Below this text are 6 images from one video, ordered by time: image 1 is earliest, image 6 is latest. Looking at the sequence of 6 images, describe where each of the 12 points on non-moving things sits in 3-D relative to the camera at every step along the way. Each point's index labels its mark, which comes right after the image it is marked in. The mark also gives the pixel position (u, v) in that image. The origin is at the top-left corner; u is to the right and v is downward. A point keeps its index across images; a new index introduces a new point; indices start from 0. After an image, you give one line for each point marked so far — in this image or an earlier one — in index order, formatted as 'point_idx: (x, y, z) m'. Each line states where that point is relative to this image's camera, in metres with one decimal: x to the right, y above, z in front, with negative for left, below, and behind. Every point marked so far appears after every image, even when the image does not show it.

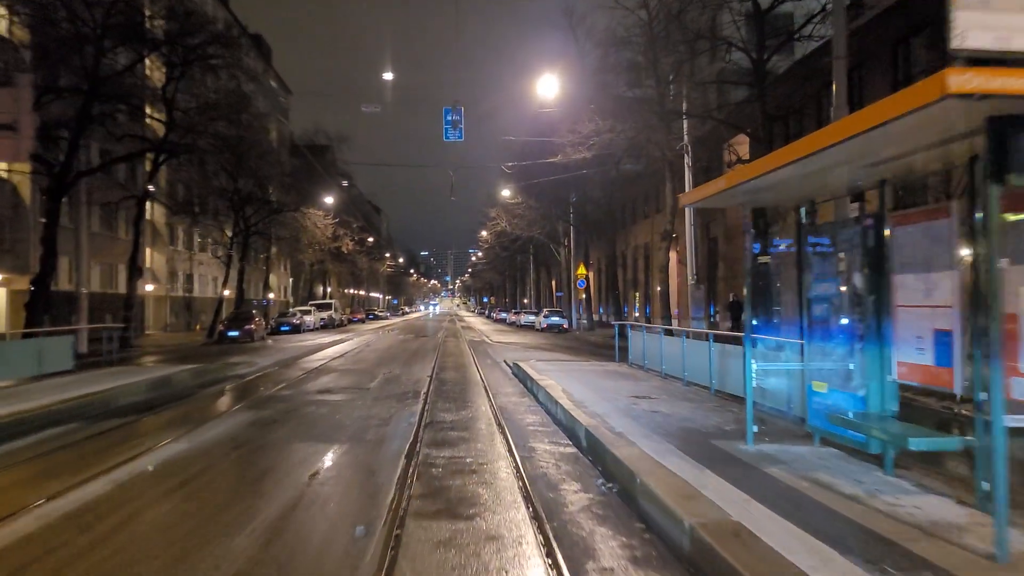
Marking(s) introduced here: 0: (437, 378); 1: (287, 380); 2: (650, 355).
0: (-1.6, -1.9, +16.7) m
1: (-5.2, -2.1, +18.0) m
2: (+2.7, -1.3, +14.8) m
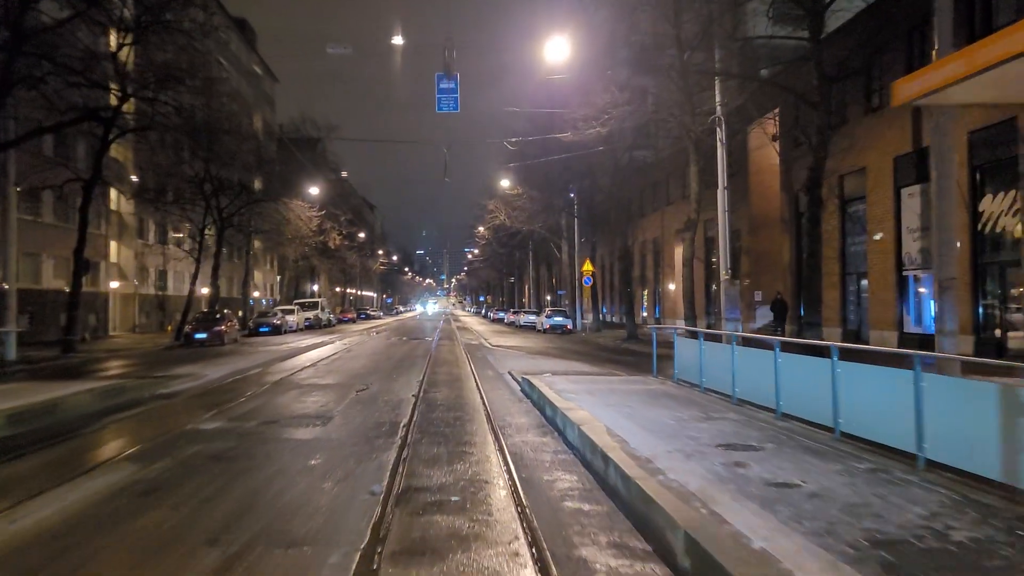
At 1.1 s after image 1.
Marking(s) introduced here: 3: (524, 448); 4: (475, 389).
0: (-1.5, -1.8, +12.9) m
1: (-5.0, -2.0, +14.3) m
2: (+2.8, -1.2, +11.2) m
3: (+0.1, -1.7, +8.2) m
4: (-0.7, -1.8, +14.2) m
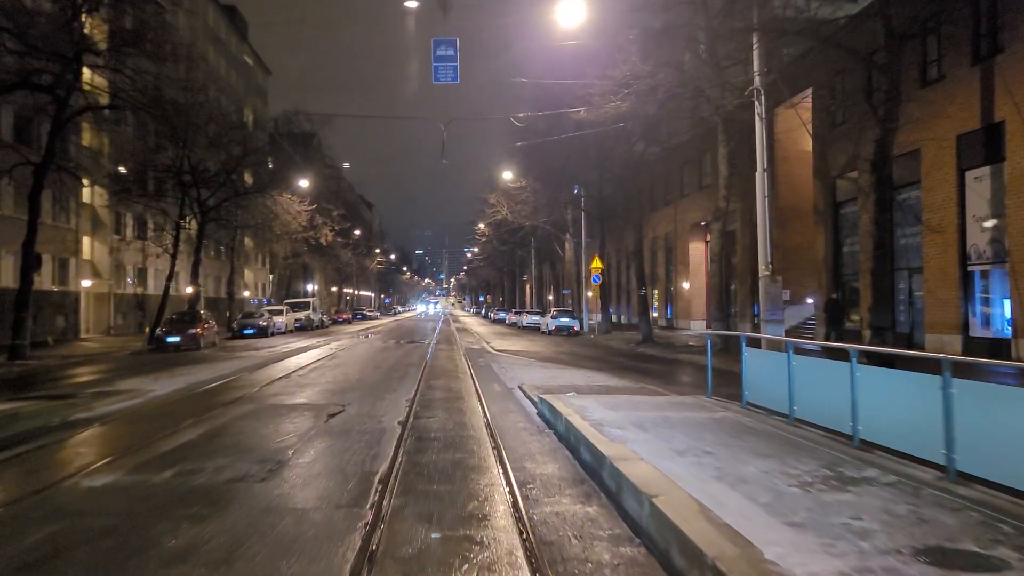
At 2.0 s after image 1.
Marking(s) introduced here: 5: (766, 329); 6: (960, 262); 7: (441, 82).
0: (-1.3, -1.7, +10.1) m
1: (-4.8, -1.9, +11.4) m
2: (+3.0, -1.2, +8.3) m
3: (+0.3, -1.6, +5.3) m
4: (-0.5, -1.7, +11.3) m
5: (+6.3, -1.0, +19.2) m
6: (+11.4, +0.6, +19.8) m
7: (-1.8, +5.1, +19.3) m
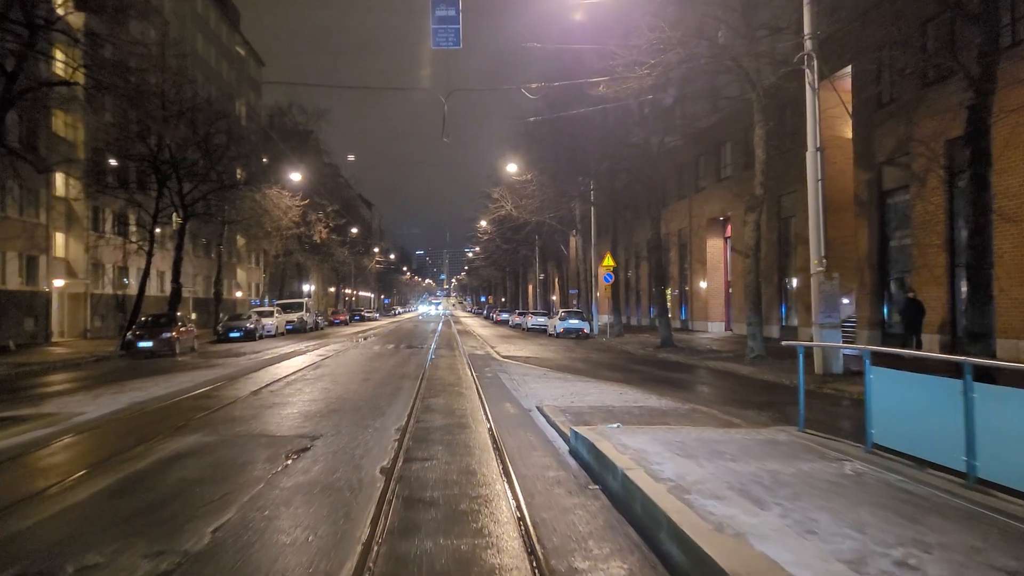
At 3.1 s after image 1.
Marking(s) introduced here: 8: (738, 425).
0: (-1.0, -1.7, +7.4) m
1: (-4.6, -1.9, +8.7) m
2: (+3.3, -1.1, +5.6) m
3: (+0.6, -1.6, +2.6) m
4: (-0.3, -1.7, +8.6) m
5: (+6.6, -1.0, +16.5) m
6: (+11.7, +0.7, +17.2) m
7: (-1.5, +5.1, +16.6) m
8: (+2.5, -1.5, +8.5) m
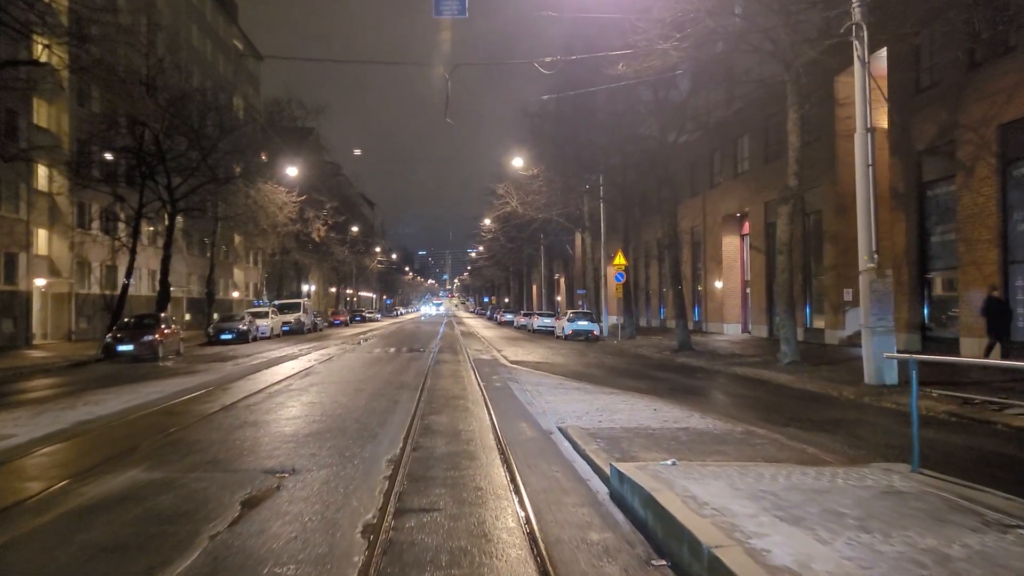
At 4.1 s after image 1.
0: (-0.8, -1.7, +5.5) m
1: (-4.4, -1.9, +6.9) m
2: (+3.5, -1.1, +3.7) m
3: (+0.7, -1.5, +0.8) m
4: (-0.1, -1.7, +6.8) m
5: (+6.8, -1.0, +14.7) m
6: (+11.9, +0.7, +15.3) m
7: (-1.3, +5.2, +14.8) m
8: (+2.7, -1.5, +6.6) m
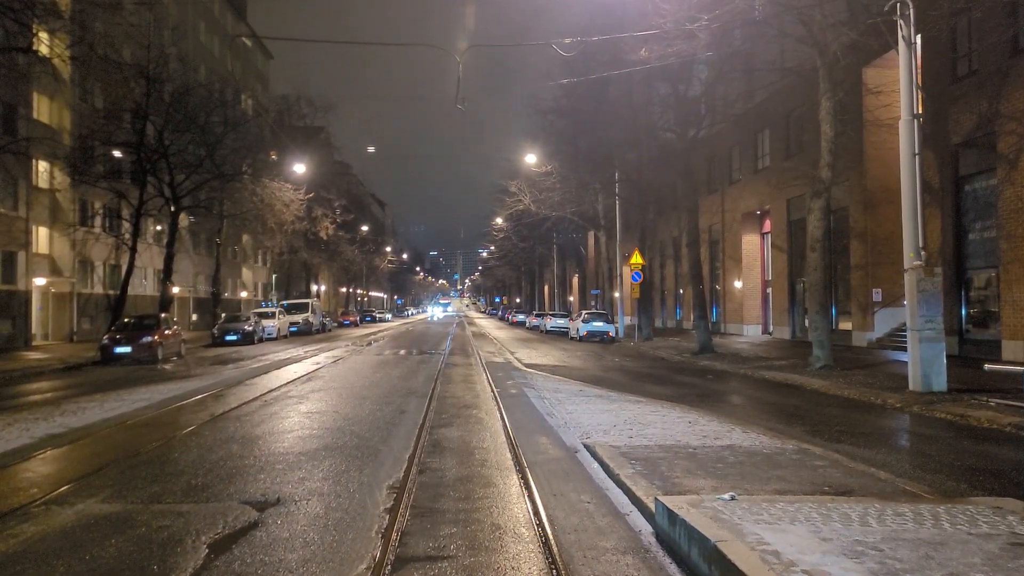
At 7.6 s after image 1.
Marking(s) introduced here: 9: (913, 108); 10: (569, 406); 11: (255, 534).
0: (-0.7, -1.6, +4.5) m
1: (-4.2, -1.9, +5.9) m
2: (+3.6, -1.1, +2.6) m
3: (+0.8, -1.5, -0.3) m
4: (+0.1, -1.7, +5.7) m
5: (+7.1, -1.0, +13.5) m
6: (+12.2, +0.7, +14.0) m
7: (-1.0, +5.2, +13.7) m
8: (+2.8, -1.5, +5.5) m
9: (+7.1, +3.2, +13.7) m
10: (+0.8, -1.7, +11.6) m
11: (-1.8, -1.7, +5.4) m
